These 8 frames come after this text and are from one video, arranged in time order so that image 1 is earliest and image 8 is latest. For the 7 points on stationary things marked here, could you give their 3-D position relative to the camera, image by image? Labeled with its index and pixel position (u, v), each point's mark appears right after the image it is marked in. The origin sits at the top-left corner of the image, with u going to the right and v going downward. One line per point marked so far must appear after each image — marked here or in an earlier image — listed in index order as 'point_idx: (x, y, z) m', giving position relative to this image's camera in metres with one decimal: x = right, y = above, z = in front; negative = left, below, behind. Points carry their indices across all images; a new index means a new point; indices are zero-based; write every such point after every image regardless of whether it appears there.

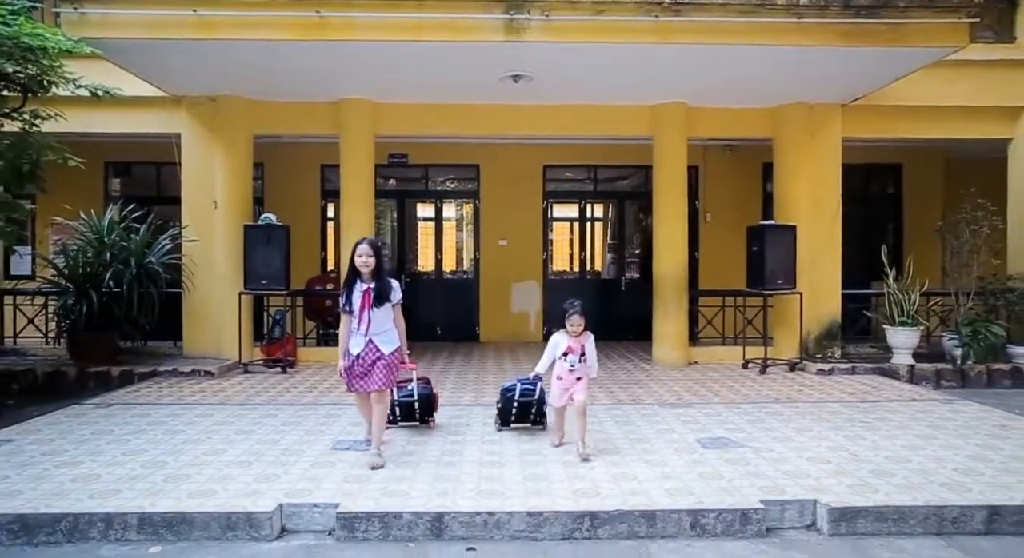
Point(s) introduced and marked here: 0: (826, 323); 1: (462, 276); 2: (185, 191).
0: (+3.9, -0.6, +8.0) m
1: (-0.8, 0.0, +10.8) m
2: (-4.2, +1.1, +8.1) m
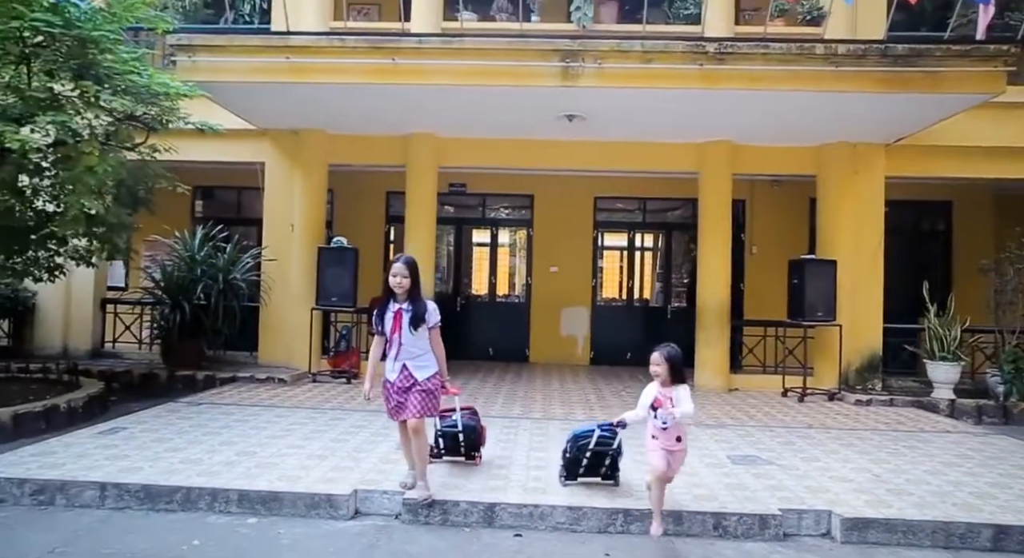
0: (+4.6, -1.0, +8.1) m
1: (0.0, -0.4, +11.3) m
2: (-3.5, +0.9, +8.9) m
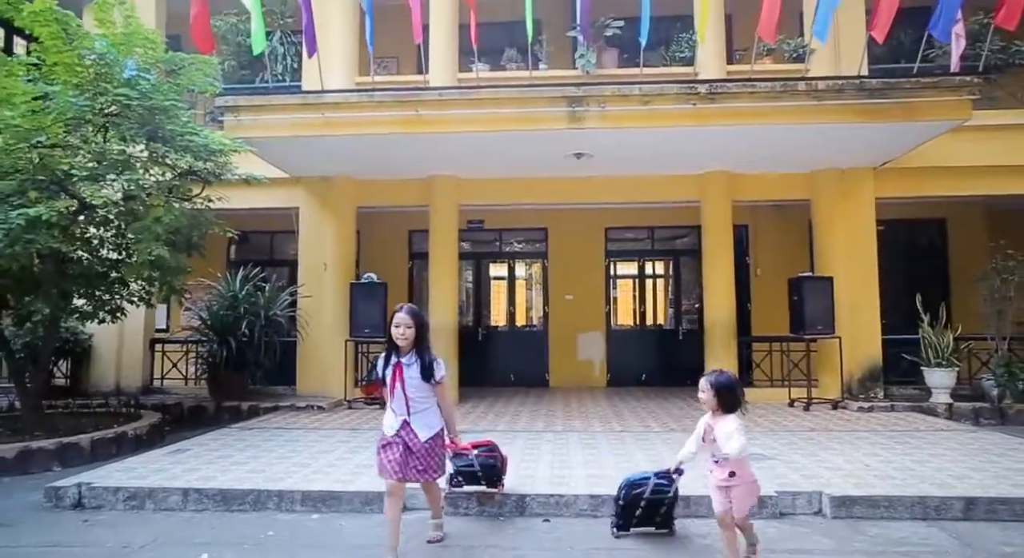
0: (+4.9, -1.2, +8.6) m
1: (+0.4, -0.9, +12.0) m
2: (-3.2, +0.4, +9.7) m
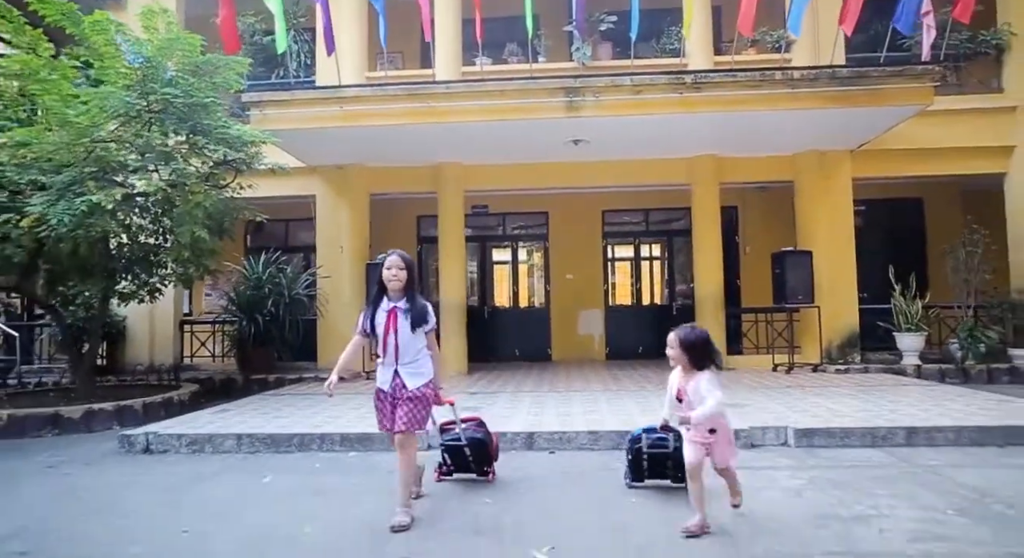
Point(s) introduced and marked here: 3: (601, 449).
0: (+4.9, -0.8, +9.4) m
1: (+0.5, -0.5, +12.7) m
2: (-3.2, +0.7, +10.4) m
3: (+0.7, -1.4, +5.2) m
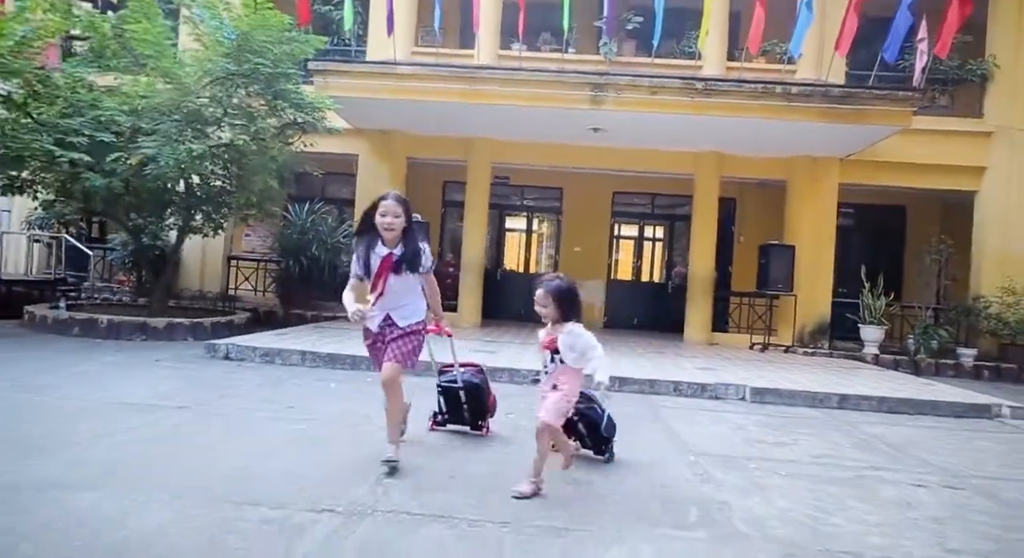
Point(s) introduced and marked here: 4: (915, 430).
0: (+5.1, -0.7, +10.6) m
1: (+0.7, +0.1, +13.9) m
2: (-2.8, +1.5, +11.6) m
3: (+0.8, -1.1, +6.5) m
4: (+3.5, -1.3, +5.5) m
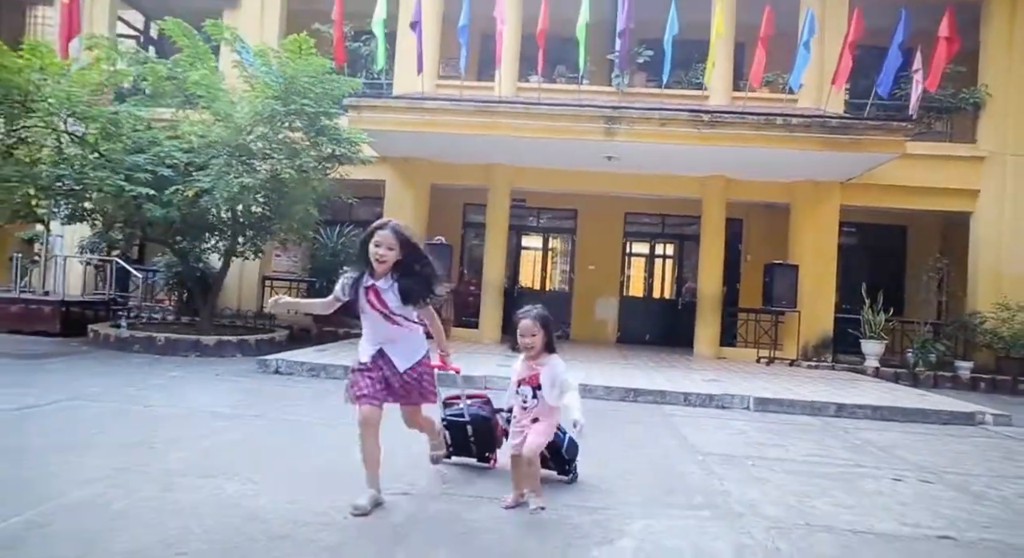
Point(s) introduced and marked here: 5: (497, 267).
0: (+5.4, -1.0, +11.2) m
1: (+1.1, -0.3, +14.6) m
2: (-2.5, +1.2, +12.4) m
3: (+1.1, -1.3, +7.1) m
4: (+3.8, -1.5, +6.1) m
5: (-0.3, +0.2, +12.2) m
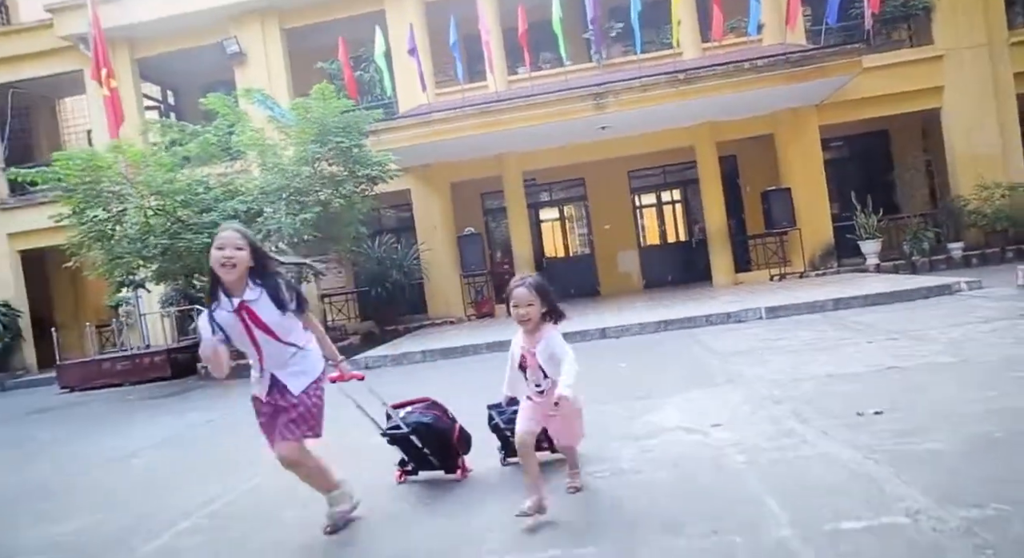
0: (+6.1, +0.6, +12.4) m
1: (+1.8, +0.6, +15.9) m
2: (-2.1, +1.2, +13.8) m
3: (+1.8, -0.7, +8.5) m
4: (+4.4, -0.4, +7.4) m
5: (+0.3, +0.7, +13.6) m
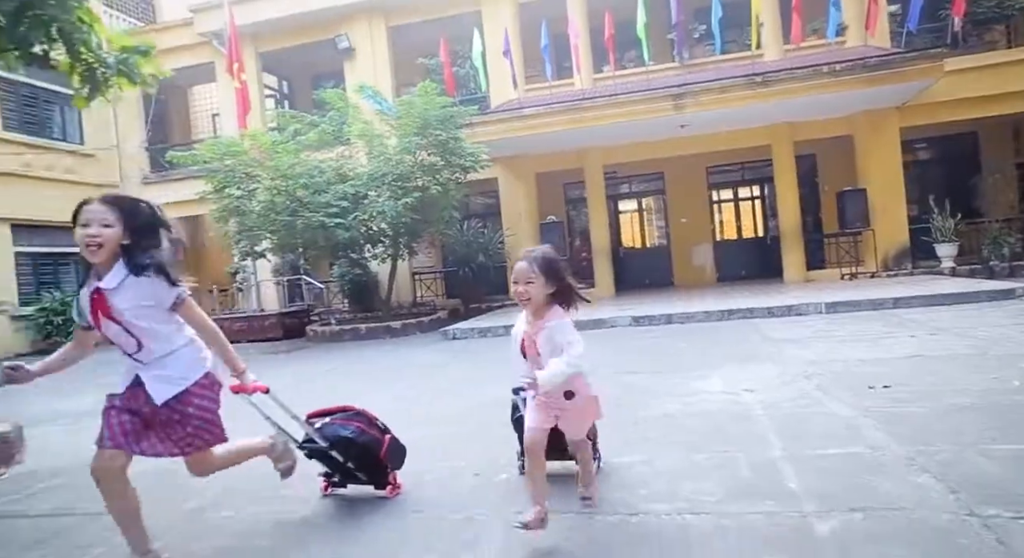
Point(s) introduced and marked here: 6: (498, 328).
0: (+7.7, +0.6, +12.5) m
1: (+3.8, +0.9, +16.6) m
2: (-0.3, +1.7, +14.9) m
3: (+2.9, -0.6, +9.2) m
4: (+5.3, -0.4, +7.8) m
5: (+2.0, +1.0, +14.4) m
6: (-0.2, -0.8, +10.1) m
